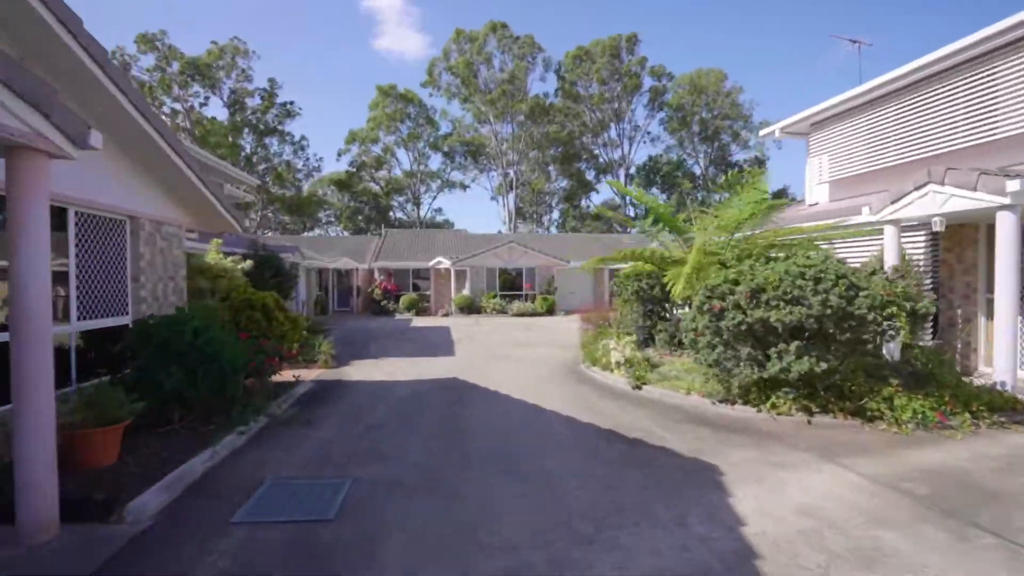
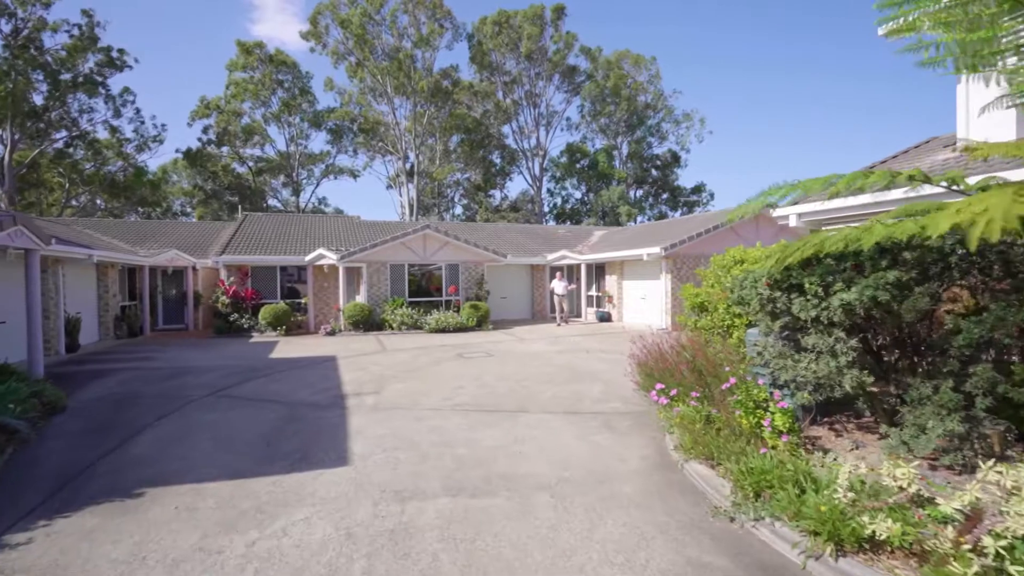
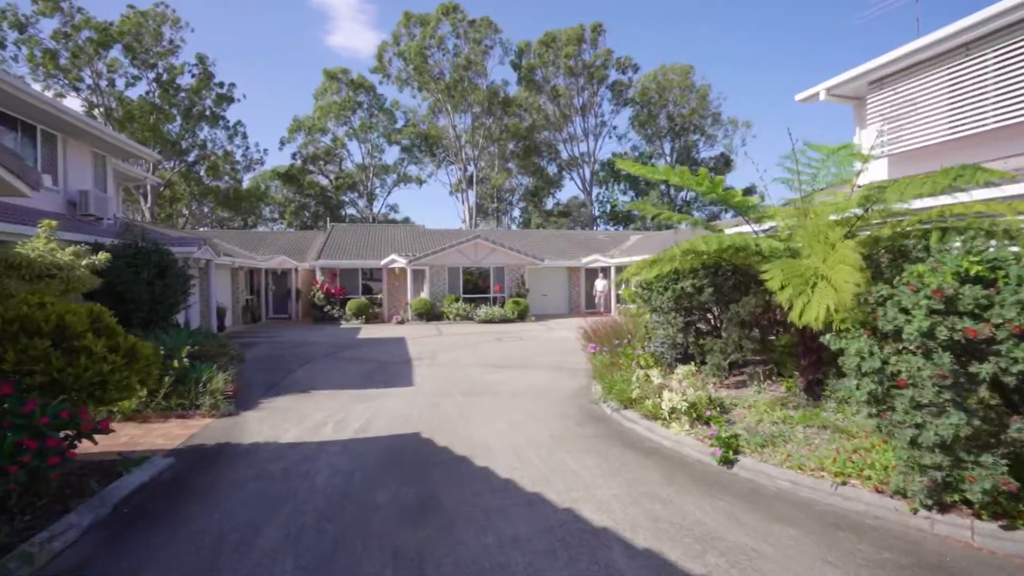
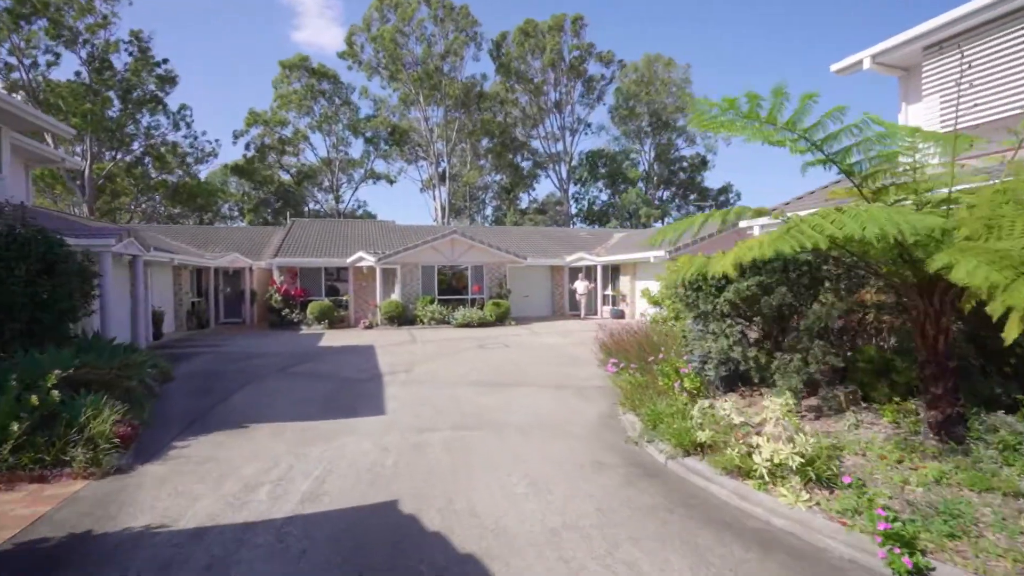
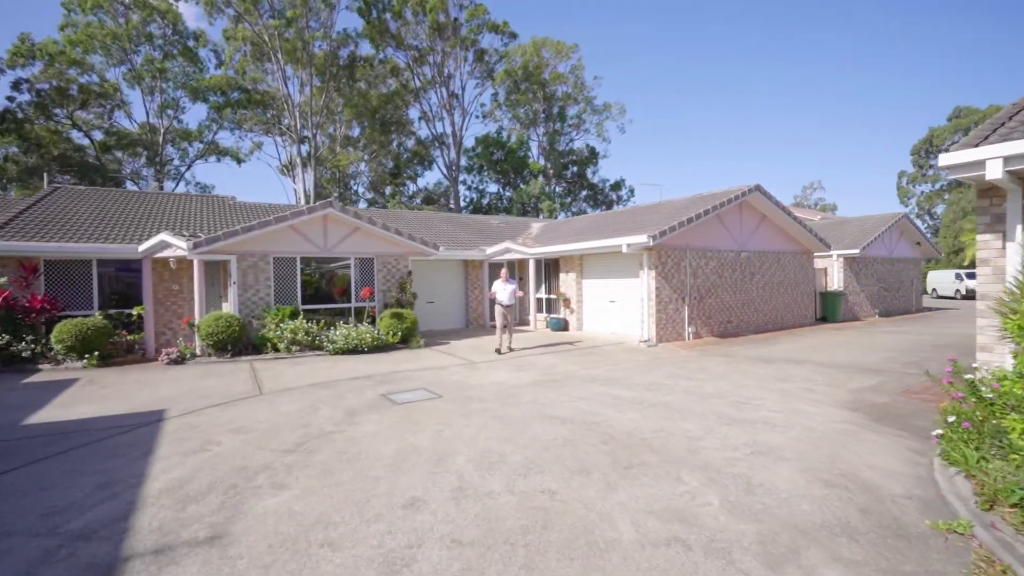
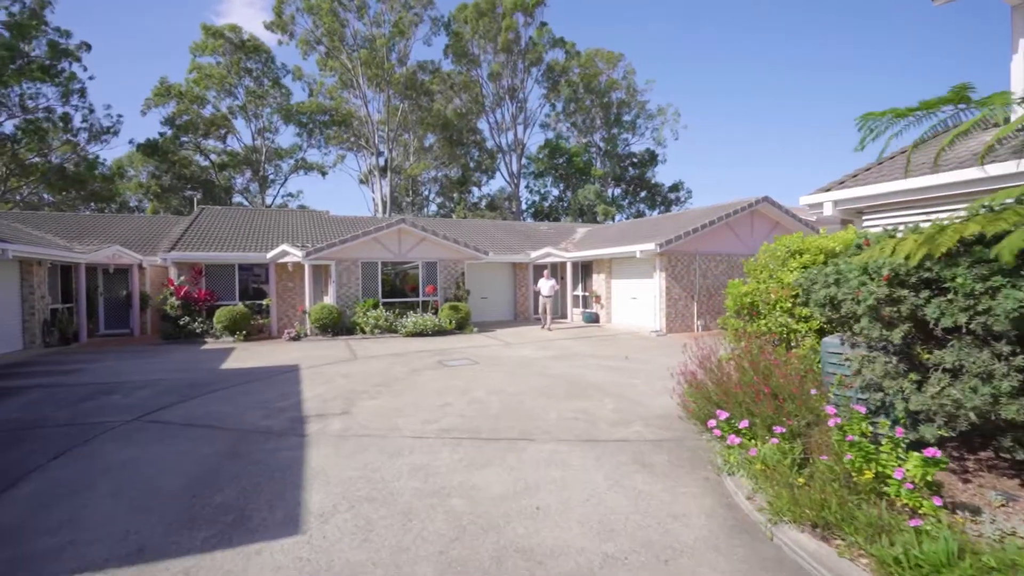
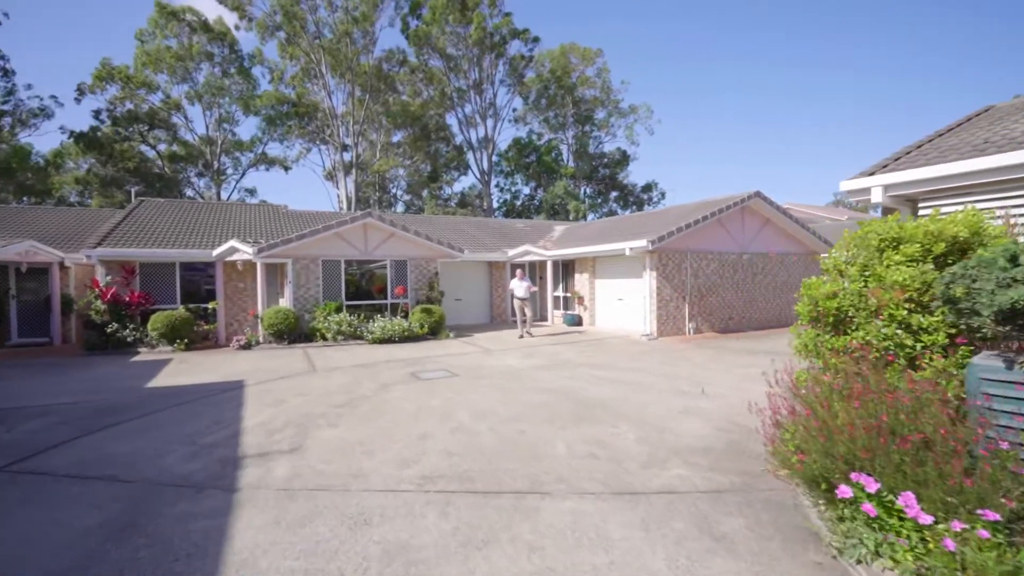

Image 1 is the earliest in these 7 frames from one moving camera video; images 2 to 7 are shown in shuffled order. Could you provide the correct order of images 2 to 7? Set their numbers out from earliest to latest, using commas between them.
3, 4, 2, 6, 7, 5
